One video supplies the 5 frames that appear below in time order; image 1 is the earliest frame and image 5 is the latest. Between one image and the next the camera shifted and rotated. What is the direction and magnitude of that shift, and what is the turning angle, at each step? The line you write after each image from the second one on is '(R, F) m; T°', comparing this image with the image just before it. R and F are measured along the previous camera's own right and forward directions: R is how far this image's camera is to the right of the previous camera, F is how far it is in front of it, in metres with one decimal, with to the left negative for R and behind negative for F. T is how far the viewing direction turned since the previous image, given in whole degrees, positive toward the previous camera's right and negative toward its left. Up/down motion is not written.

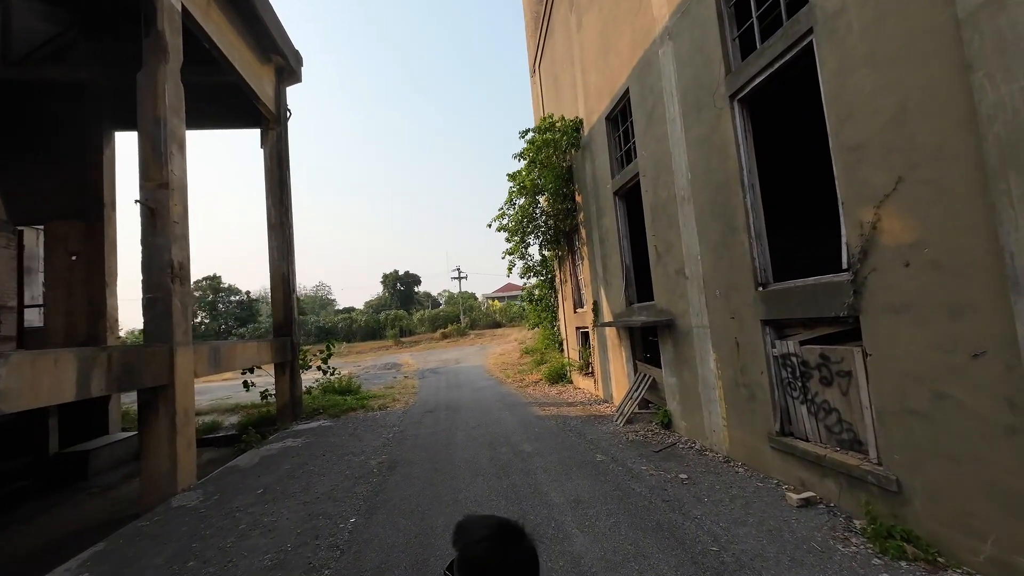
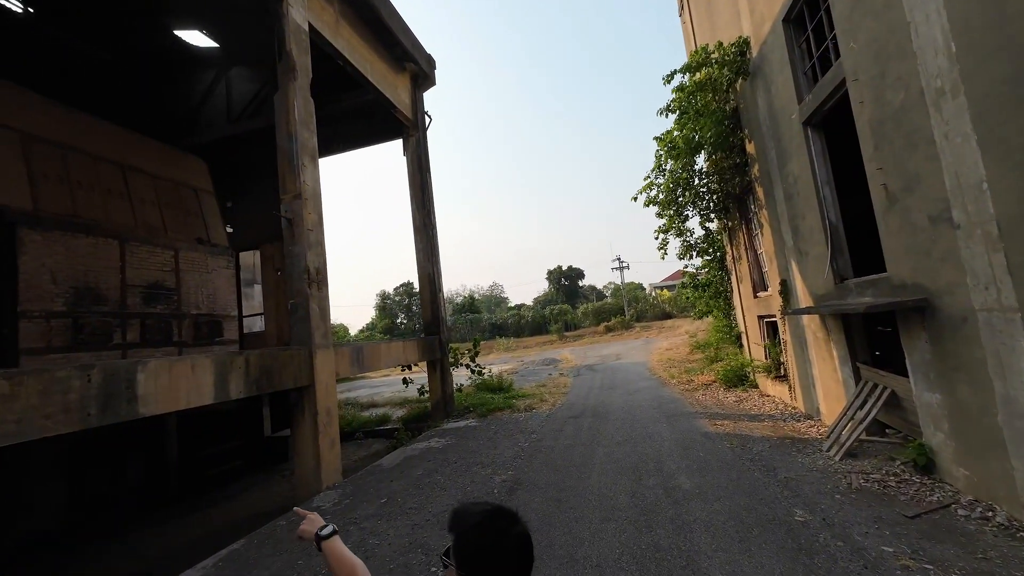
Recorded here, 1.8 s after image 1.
(+0.3, +1.3) m; -22°
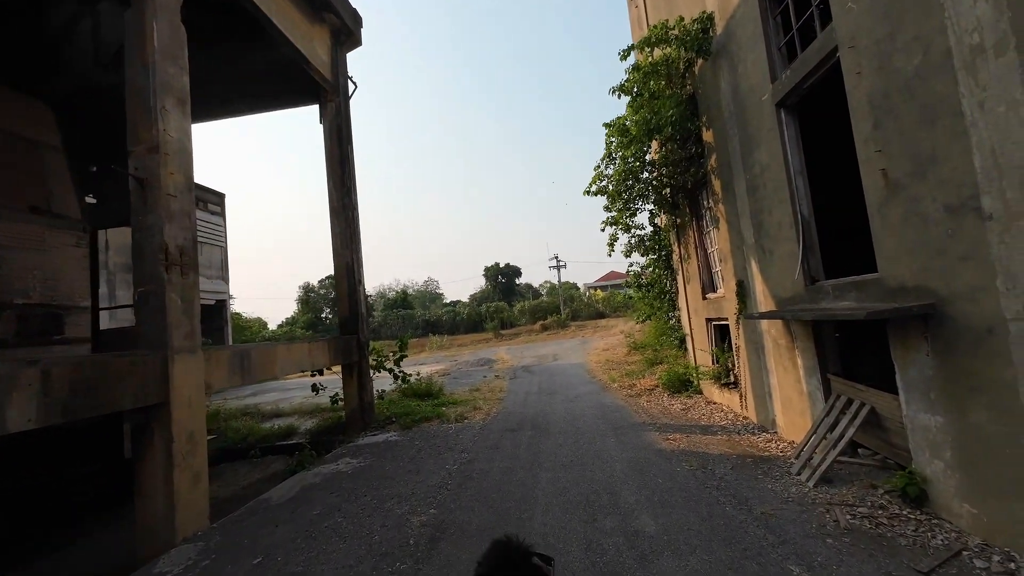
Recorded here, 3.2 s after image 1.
(+0.1, +1.1) m; +8°
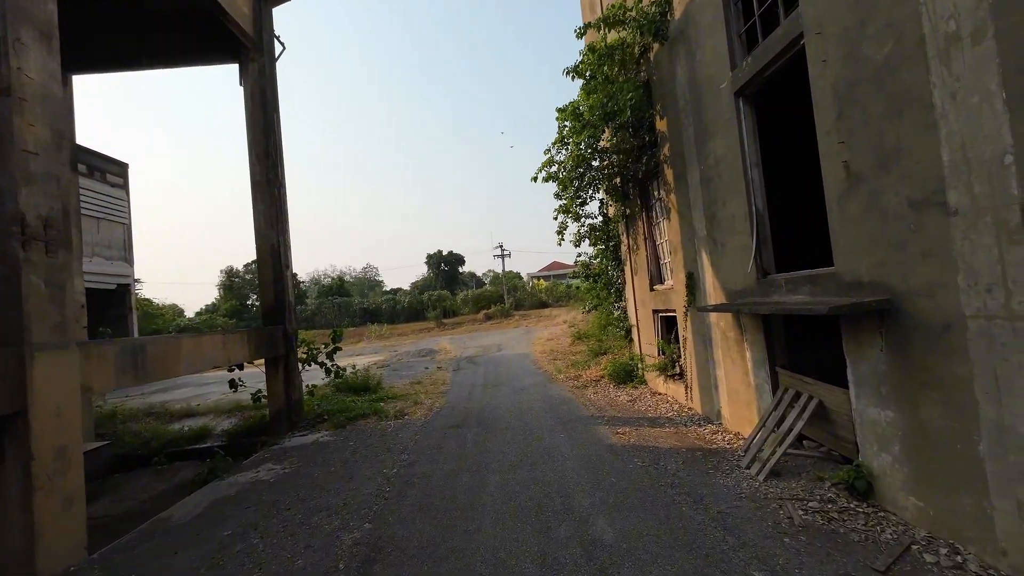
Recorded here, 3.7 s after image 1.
(-0.1, +0.4) m; +8°
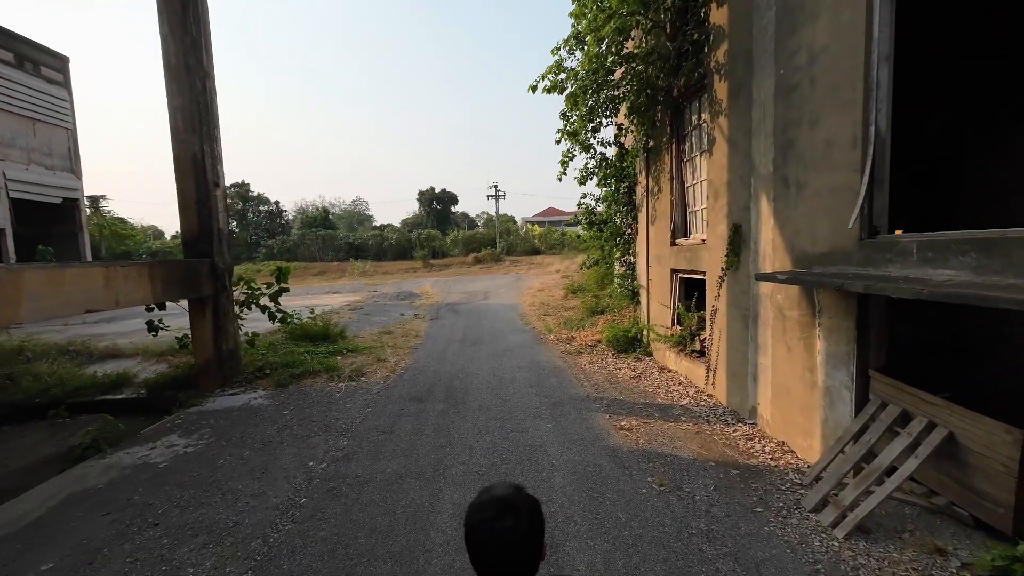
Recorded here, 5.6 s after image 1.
(+0.1, +1.6) m; +1°
